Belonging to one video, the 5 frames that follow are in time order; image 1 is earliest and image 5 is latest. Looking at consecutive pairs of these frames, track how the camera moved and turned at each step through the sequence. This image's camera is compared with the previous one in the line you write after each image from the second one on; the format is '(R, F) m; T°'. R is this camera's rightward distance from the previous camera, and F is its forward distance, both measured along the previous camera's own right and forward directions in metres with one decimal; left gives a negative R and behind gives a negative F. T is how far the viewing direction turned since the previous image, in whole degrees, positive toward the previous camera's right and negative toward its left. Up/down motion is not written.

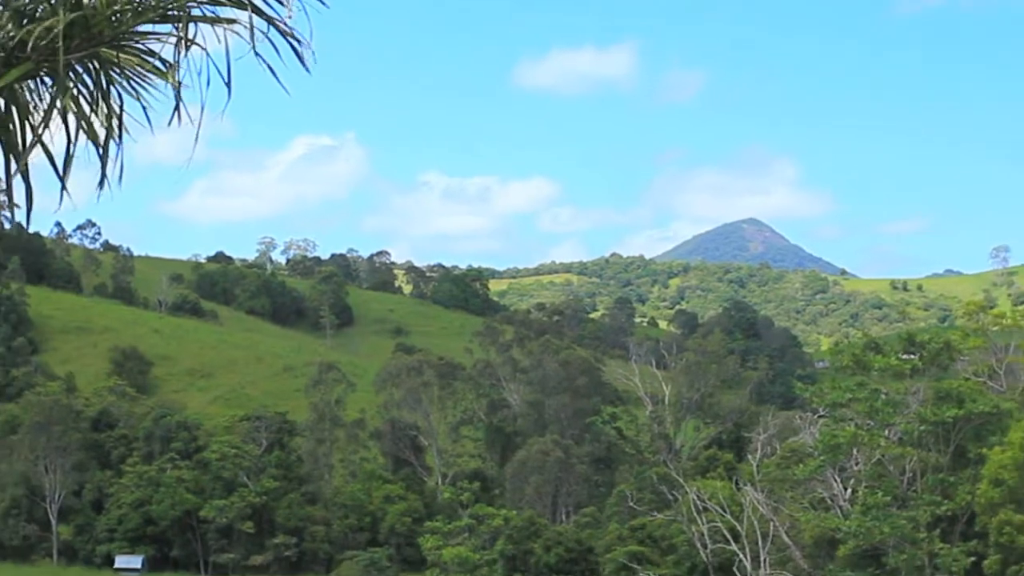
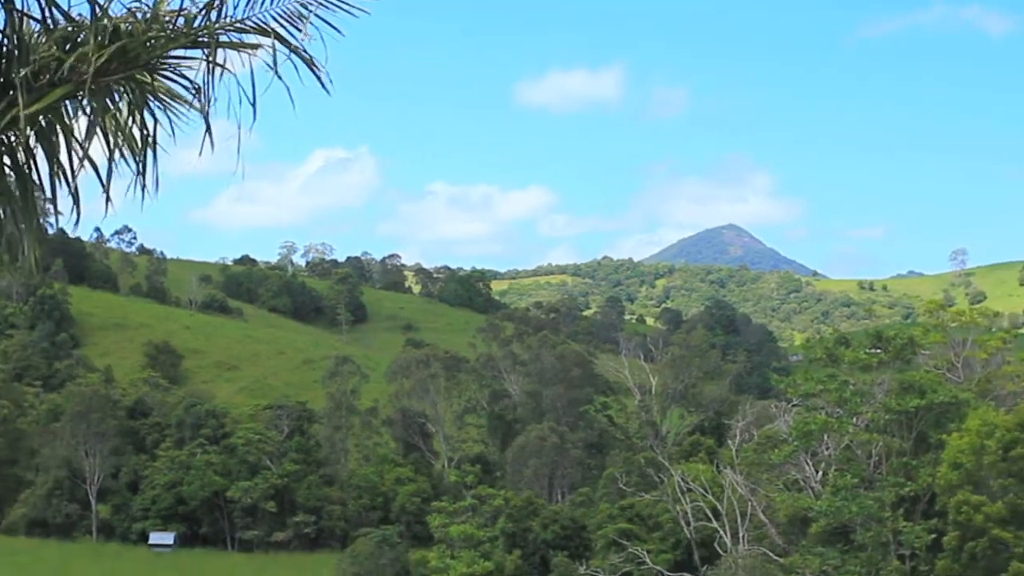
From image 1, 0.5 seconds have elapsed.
(+0.1, -1.4) m; 0°
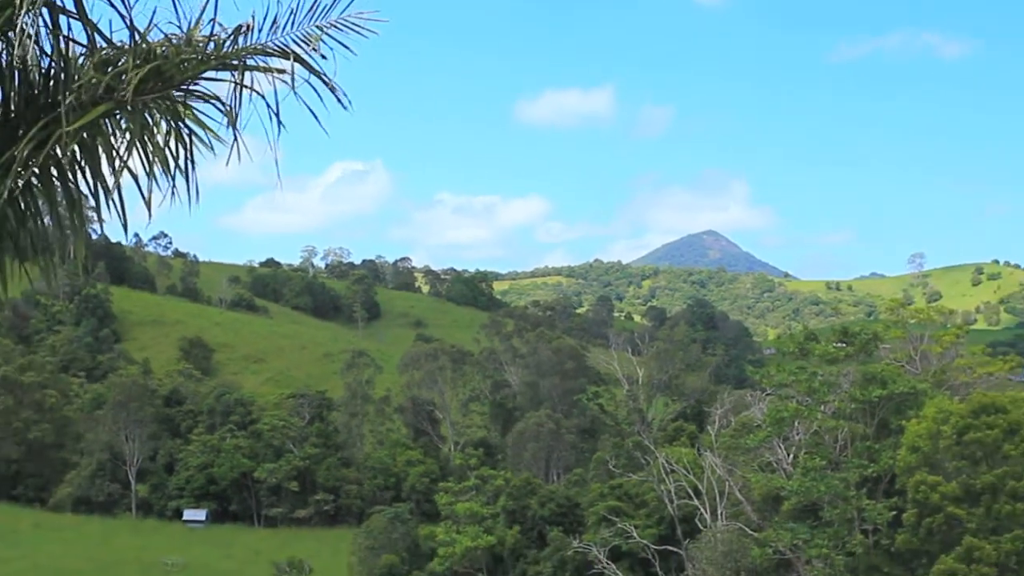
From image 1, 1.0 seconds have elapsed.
(+0.1, -1.7) m; 0°
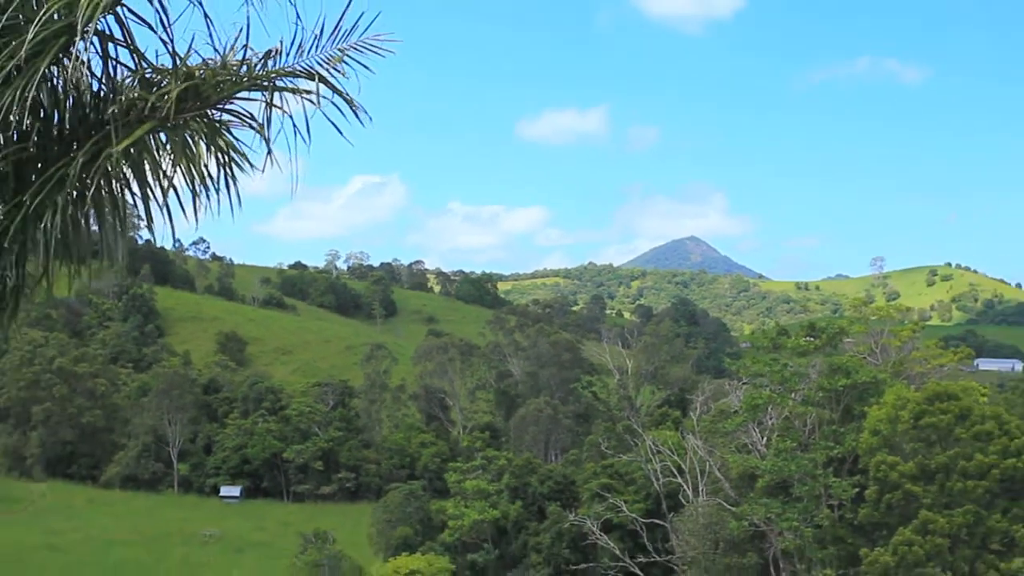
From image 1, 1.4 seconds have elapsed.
(0.0, -2.1) m; 0°
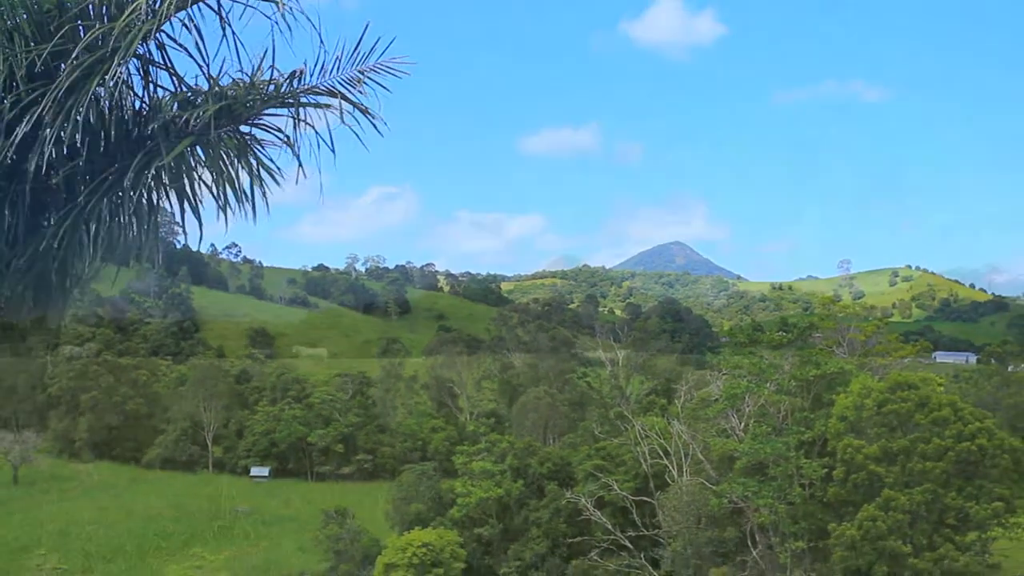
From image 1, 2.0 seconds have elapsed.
(0.0, -2.2) m; 0°
